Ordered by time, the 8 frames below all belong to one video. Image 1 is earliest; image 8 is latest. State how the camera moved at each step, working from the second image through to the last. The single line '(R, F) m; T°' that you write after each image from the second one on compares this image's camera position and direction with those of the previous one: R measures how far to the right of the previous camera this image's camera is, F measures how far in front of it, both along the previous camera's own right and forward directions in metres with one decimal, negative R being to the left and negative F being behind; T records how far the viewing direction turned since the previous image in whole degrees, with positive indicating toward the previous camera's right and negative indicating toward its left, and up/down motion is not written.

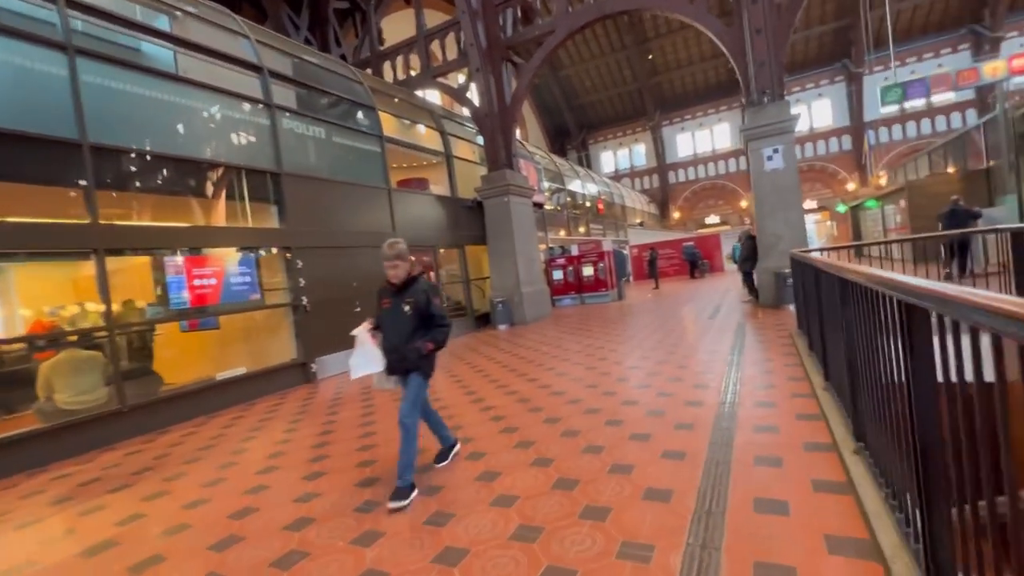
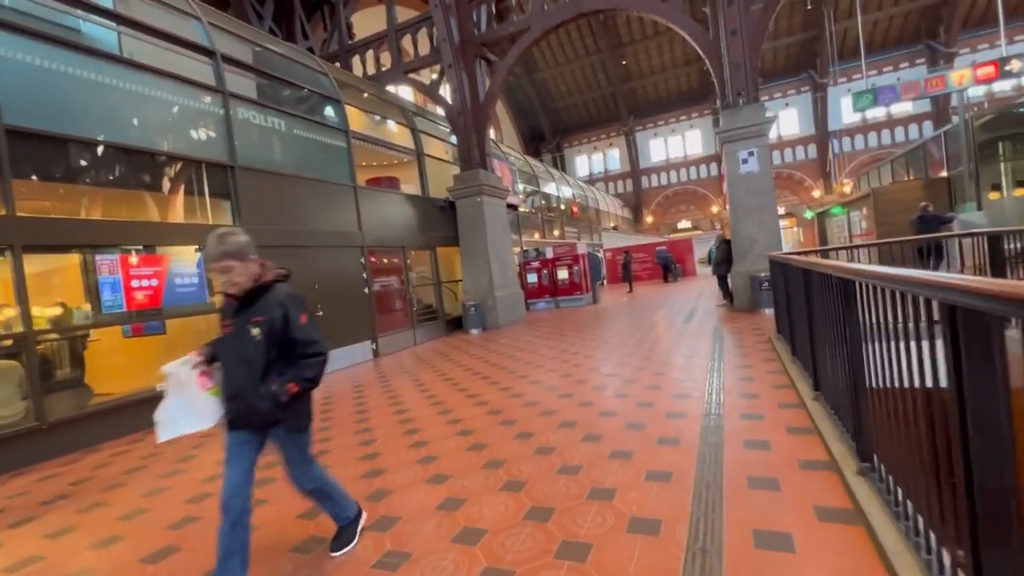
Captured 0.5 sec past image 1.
(-0.2, -0.1) m; +3°
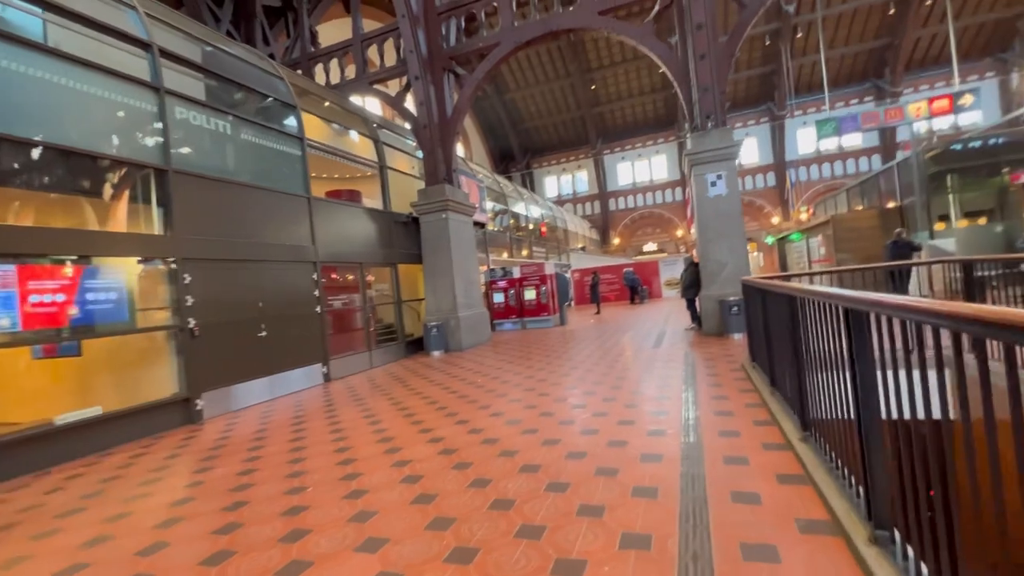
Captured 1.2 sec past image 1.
(+0.1, +0.4) m; +4°
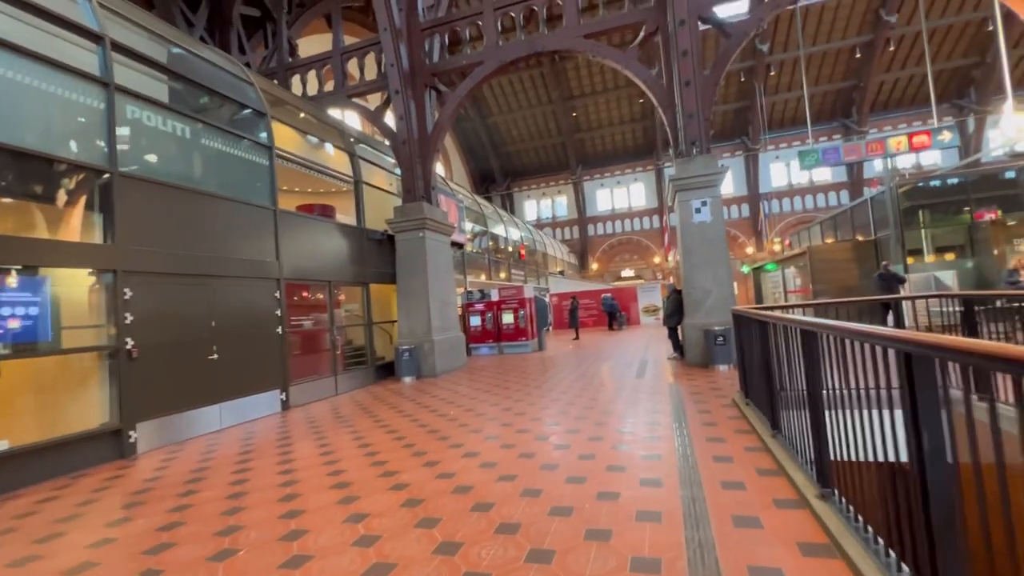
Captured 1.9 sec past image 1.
(0.0, +0.4) m; +3°
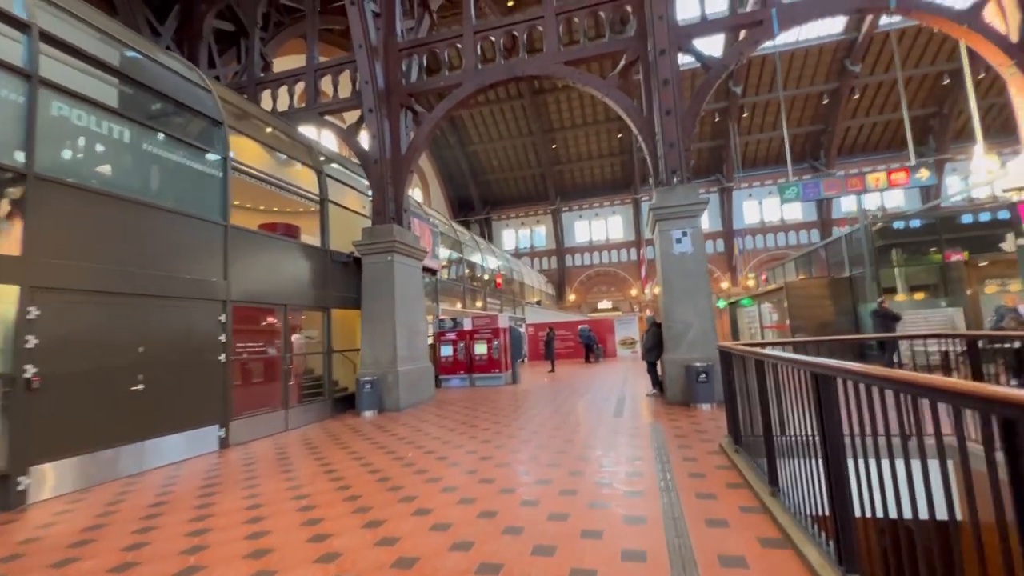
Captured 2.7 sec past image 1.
(+0.1, +0.4) m; +3°
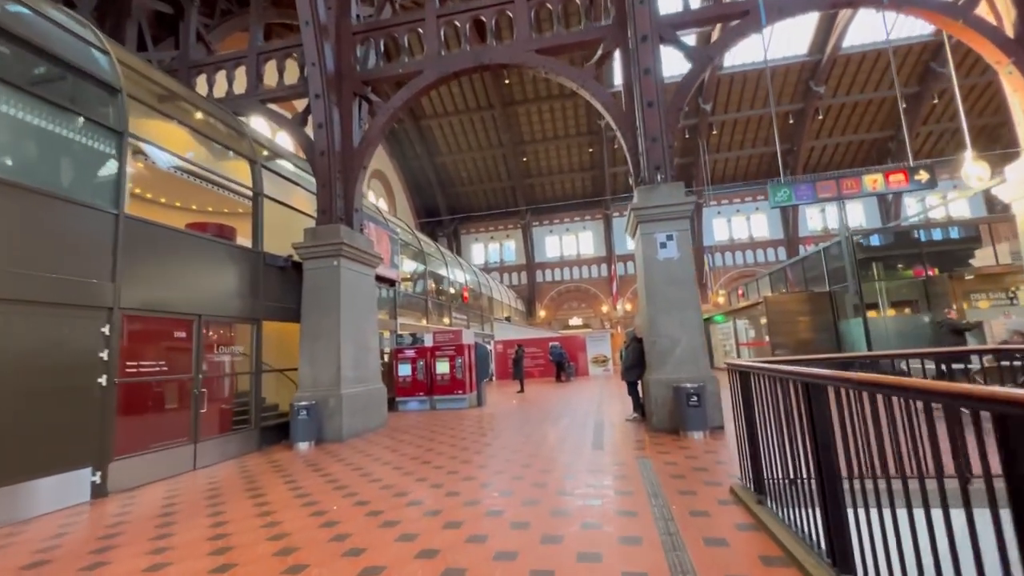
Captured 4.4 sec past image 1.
(+0.1, +1.0) m; +4°
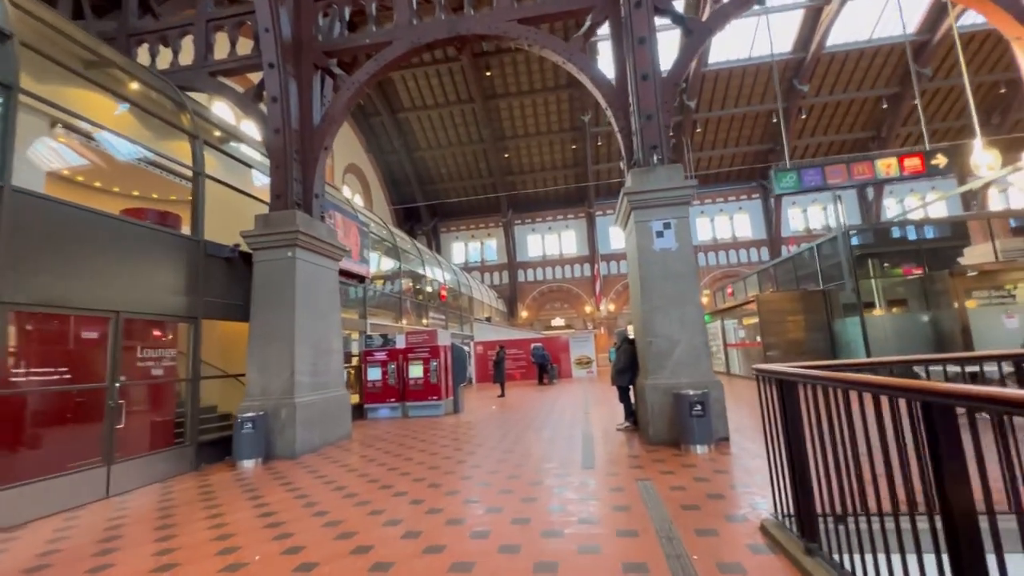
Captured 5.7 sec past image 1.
(0.0, +0.8) m; +2°
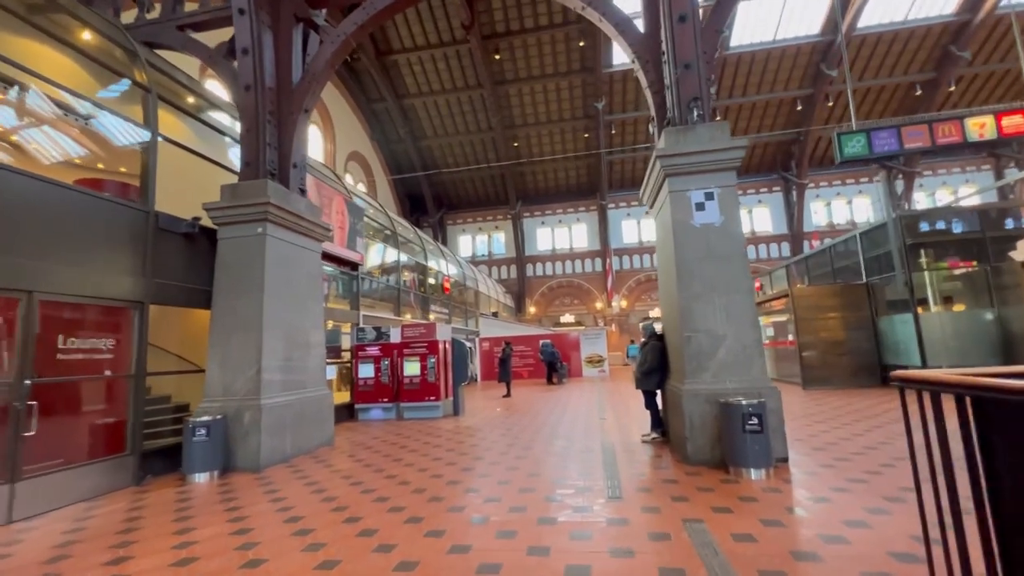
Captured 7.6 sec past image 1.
(0.0, +1.0) m; -1°
